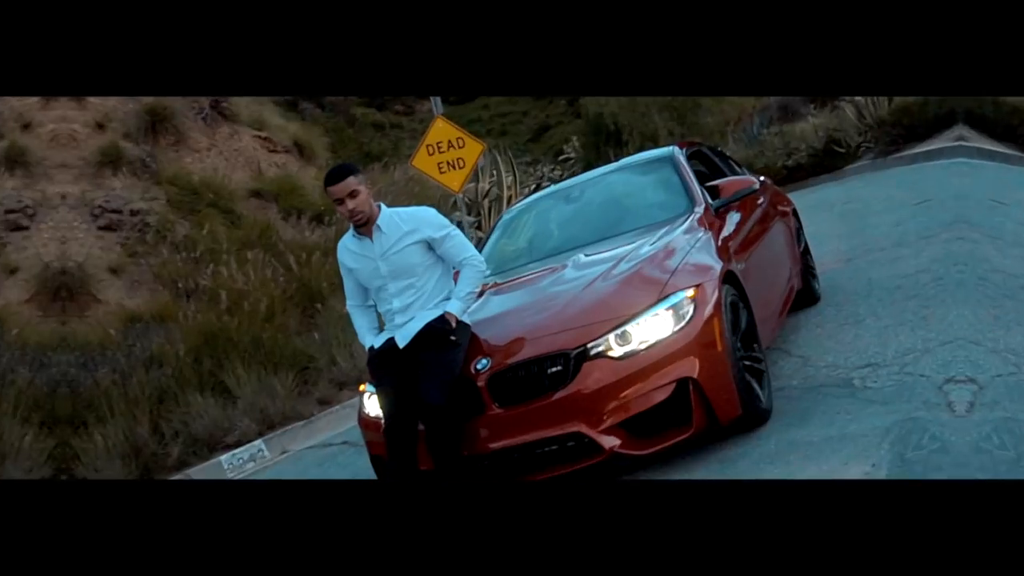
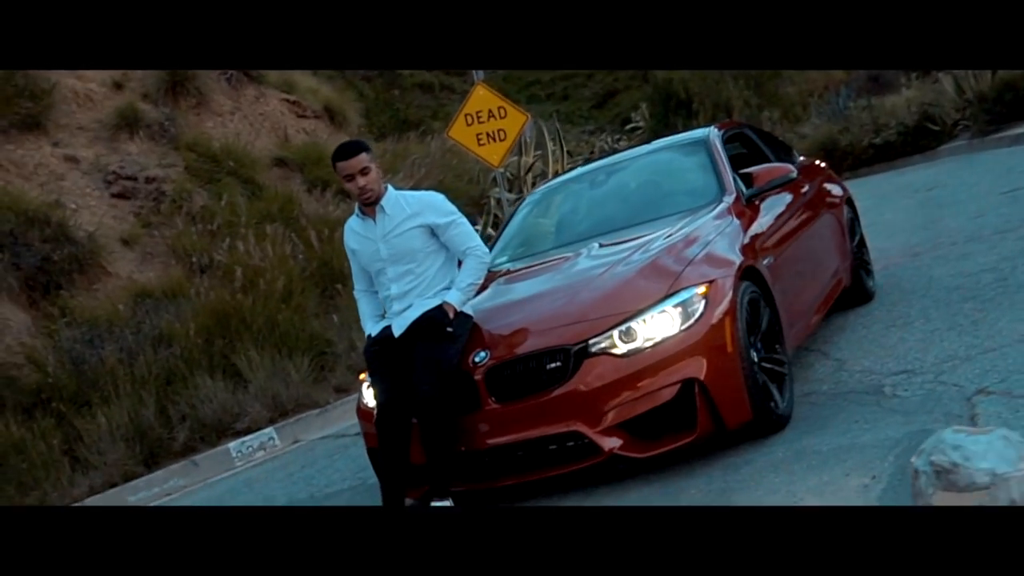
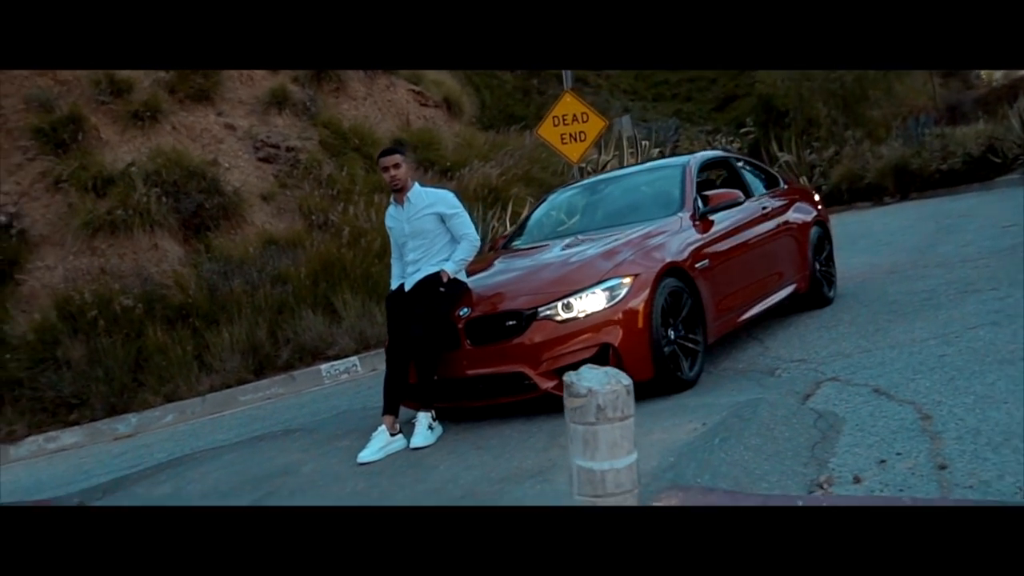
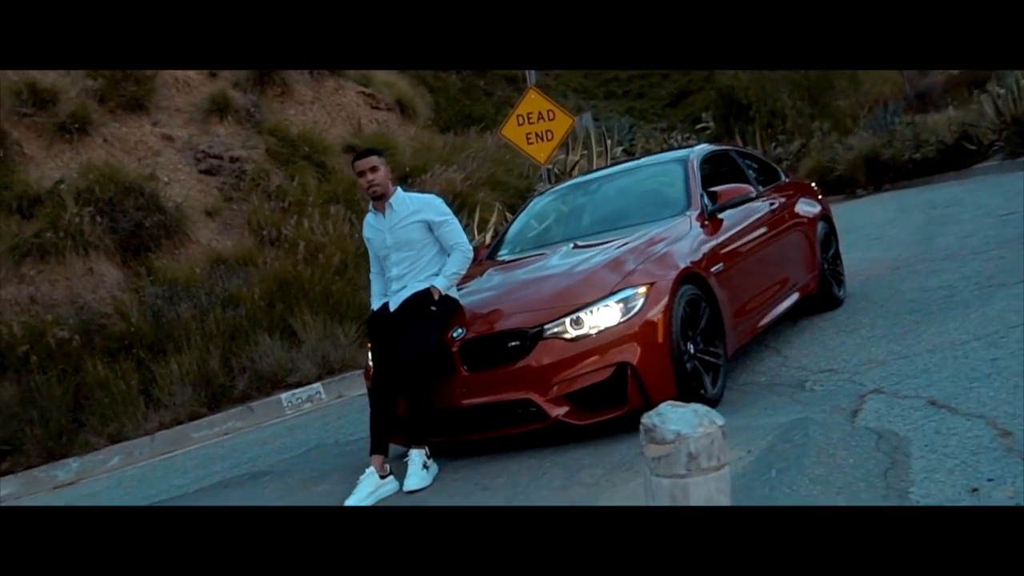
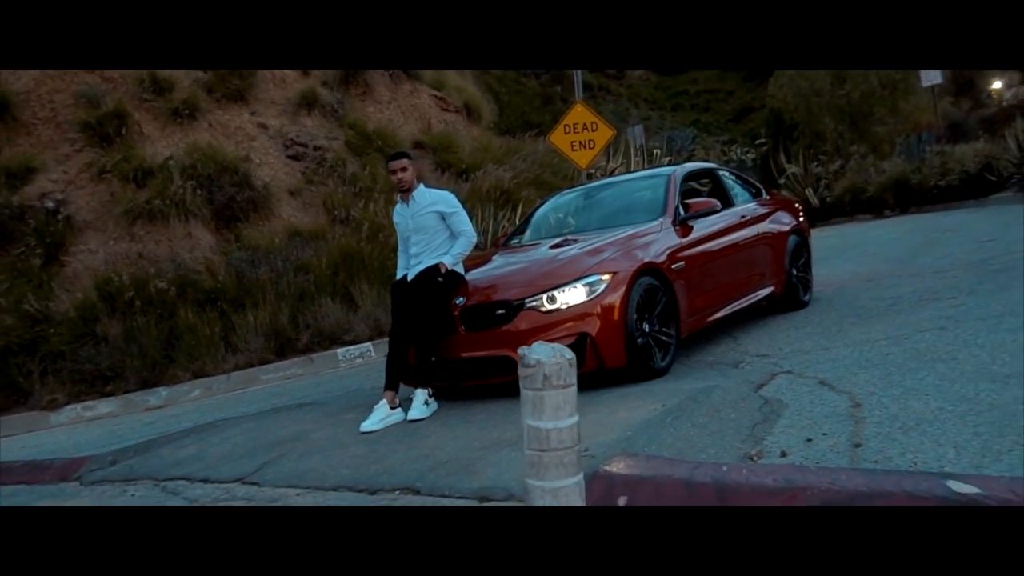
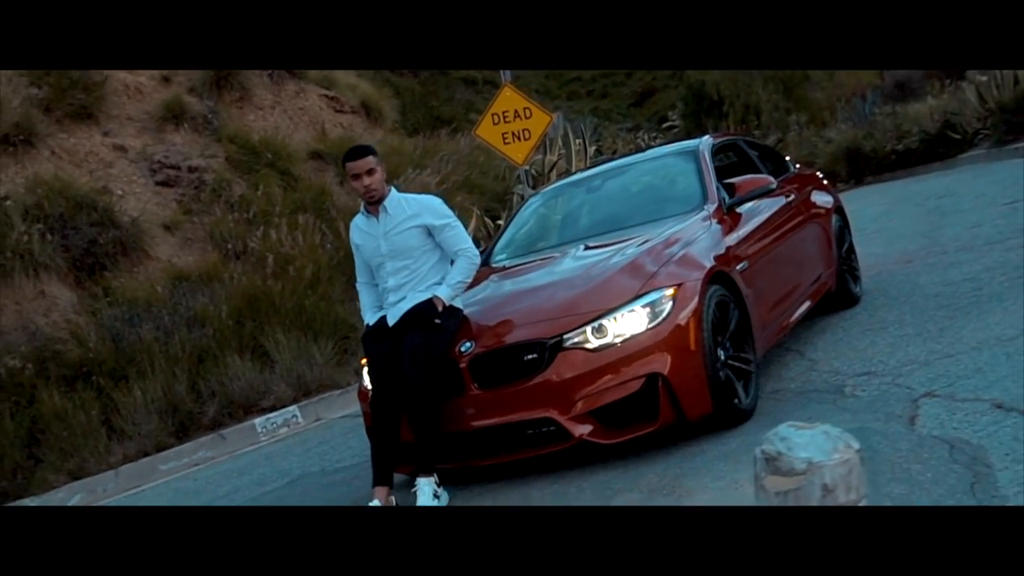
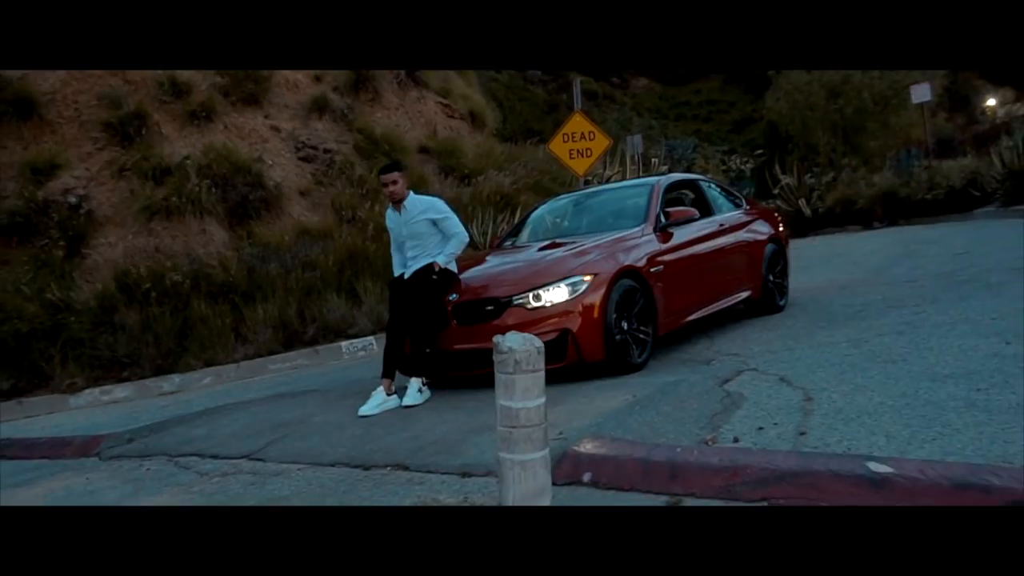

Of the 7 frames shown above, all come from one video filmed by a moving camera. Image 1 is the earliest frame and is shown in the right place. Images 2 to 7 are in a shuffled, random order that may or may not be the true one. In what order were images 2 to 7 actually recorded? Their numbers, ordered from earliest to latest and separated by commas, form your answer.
2, 6, 4, 3, 5, 7
